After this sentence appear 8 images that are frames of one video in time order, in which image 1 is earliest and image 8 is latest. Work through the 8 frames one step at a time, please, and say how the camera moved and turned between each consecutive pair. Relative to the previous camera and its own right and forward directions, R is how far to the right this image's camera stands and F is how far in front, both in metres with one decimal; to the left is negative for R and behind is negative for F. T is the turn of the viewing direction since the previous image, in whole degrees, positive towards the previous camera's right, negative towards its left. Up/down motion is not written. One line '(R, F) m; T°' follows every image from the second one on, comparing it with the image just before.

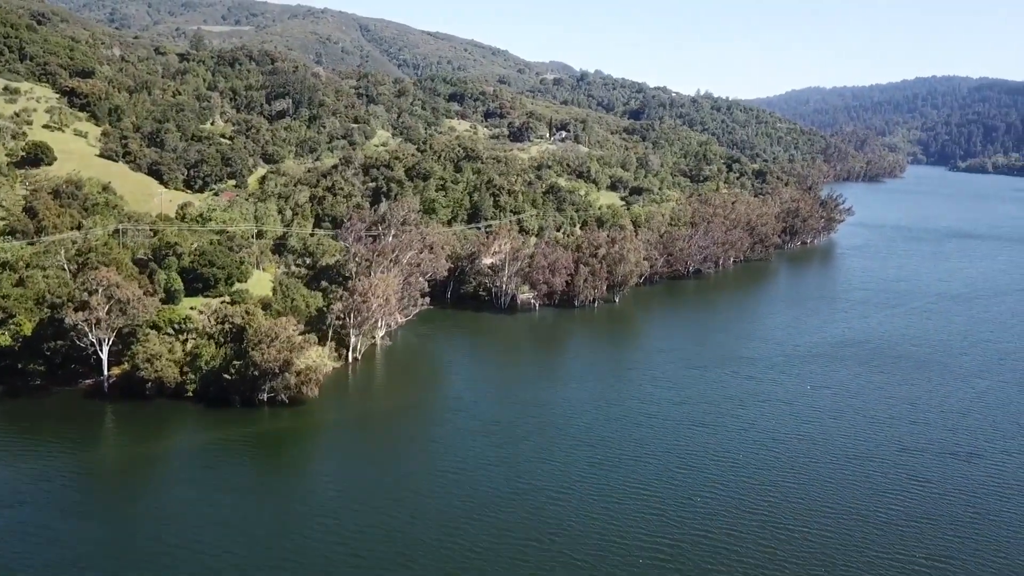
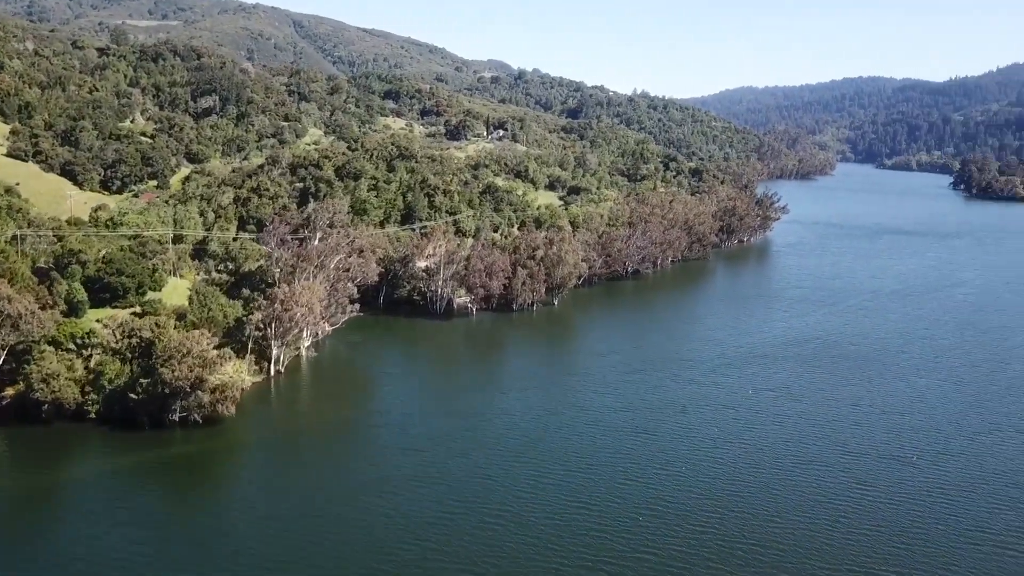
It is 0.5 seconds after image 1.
(+0.6, +2.5) m; +4°
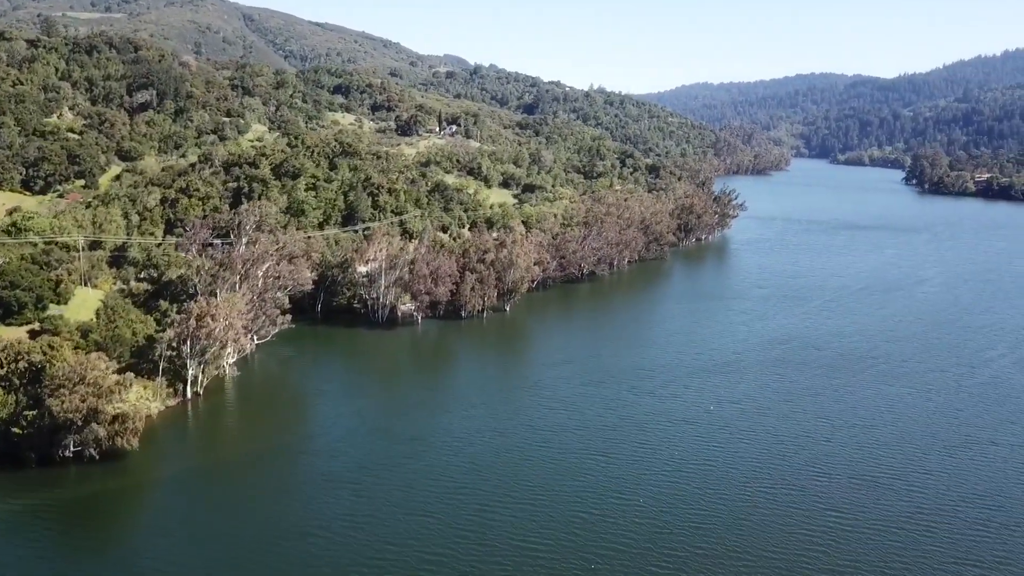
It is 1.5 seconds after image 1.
(+1.0, +4.4) m; +3°
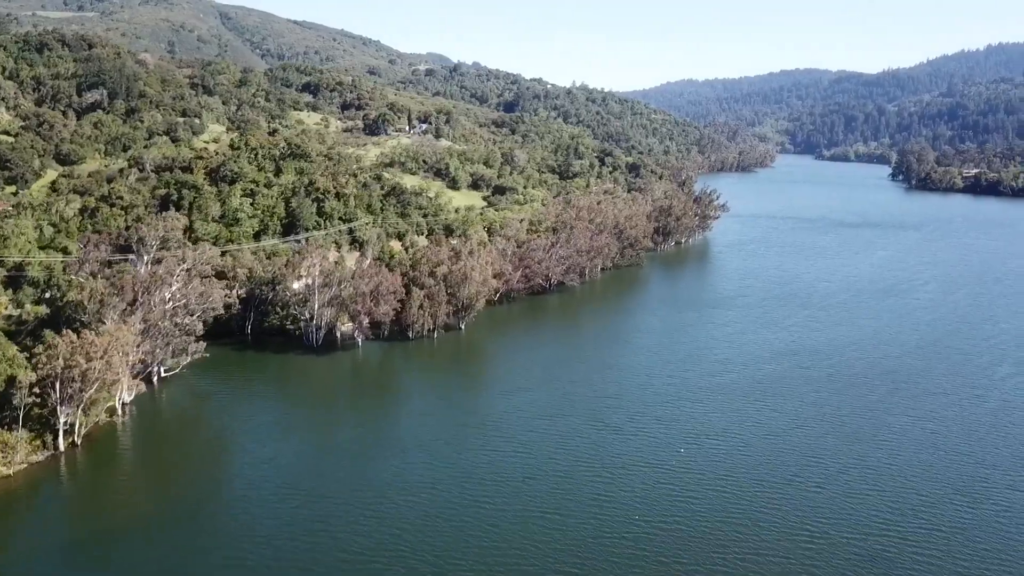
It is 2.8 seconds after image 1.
(+2.7, +7.3) m; +1°
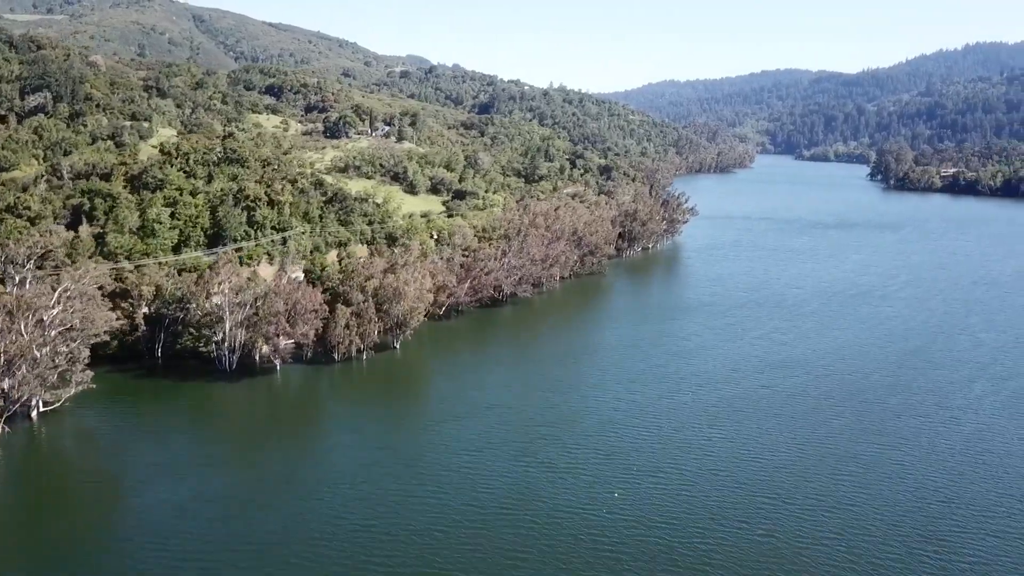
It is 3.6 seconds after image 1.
(+3.5, +5.2) m; +1°
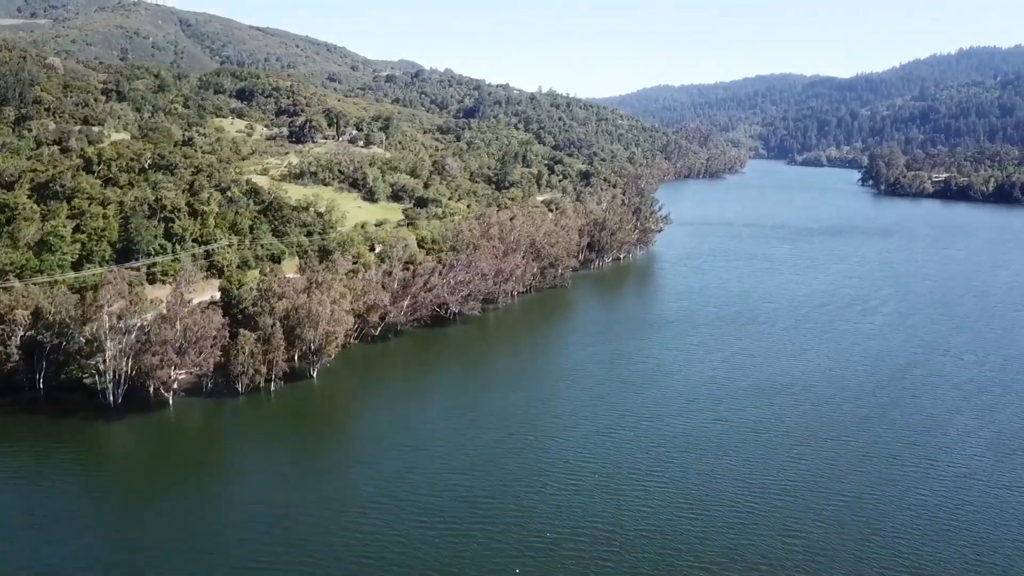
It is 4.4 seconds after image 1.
(+4.4, +6.2) m; 0°
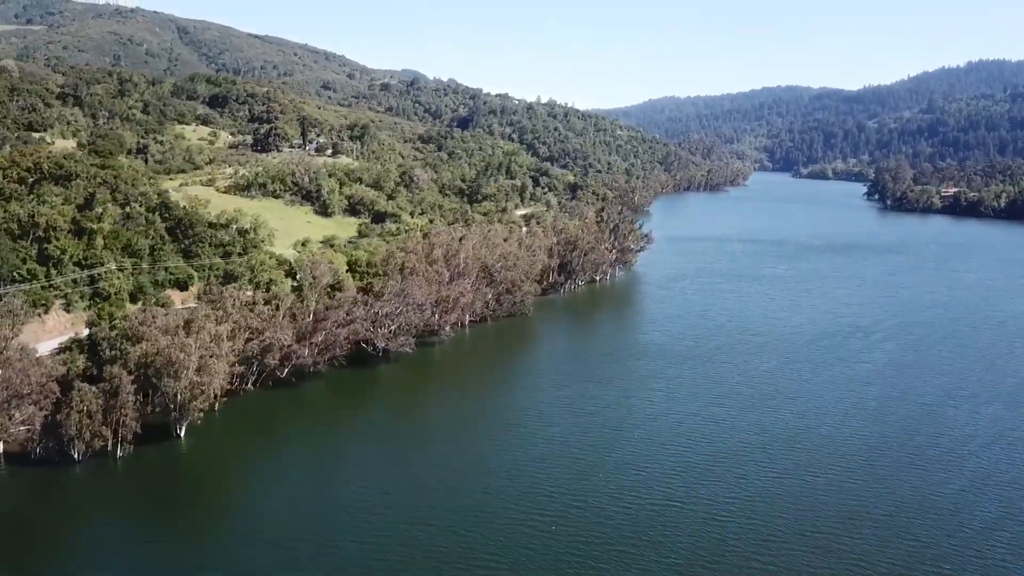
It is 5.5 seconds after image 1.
(+5.0, +10.1) m; 0°
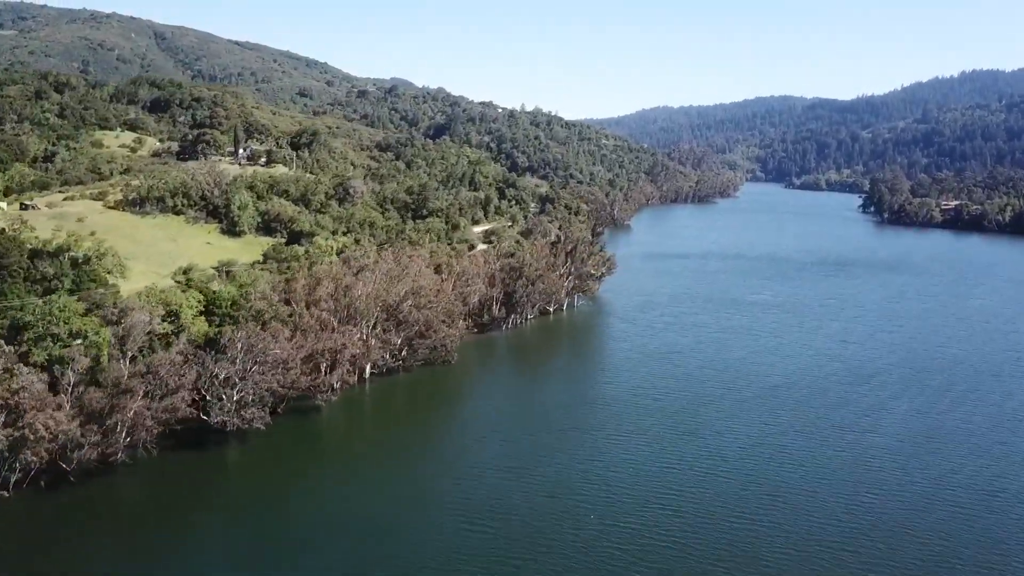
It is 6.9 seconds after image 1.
(+5.8, +15.2) m; 0°
